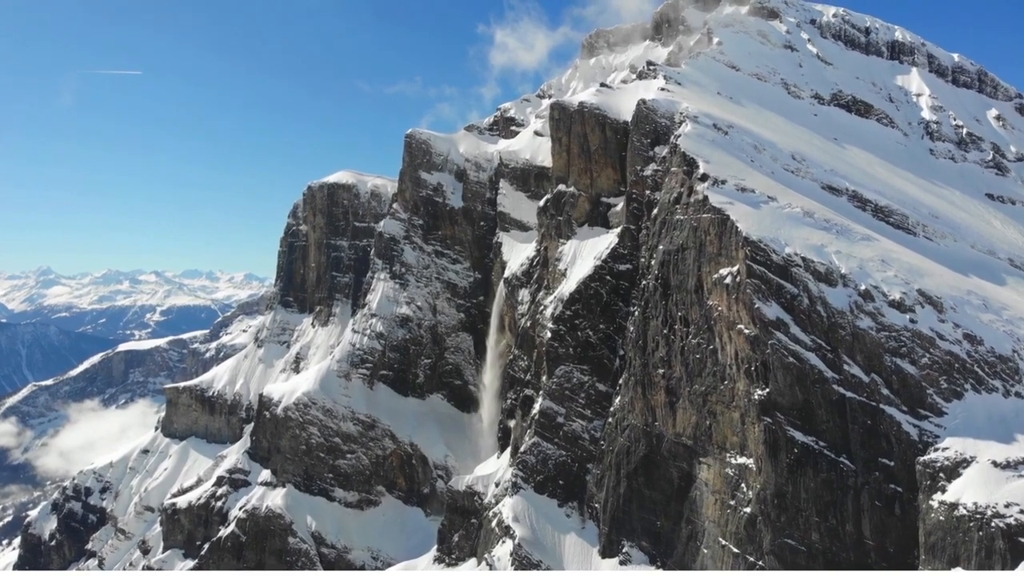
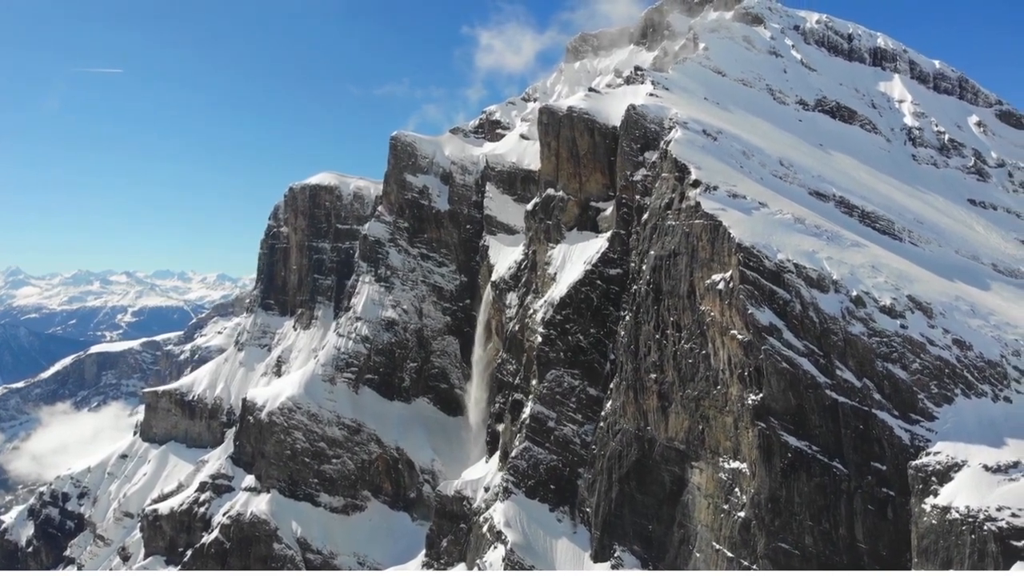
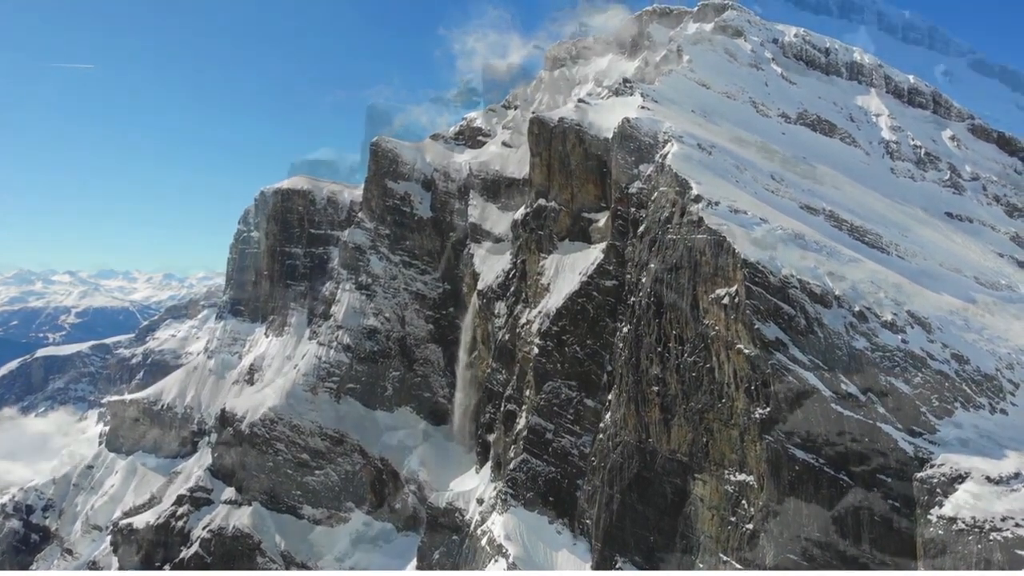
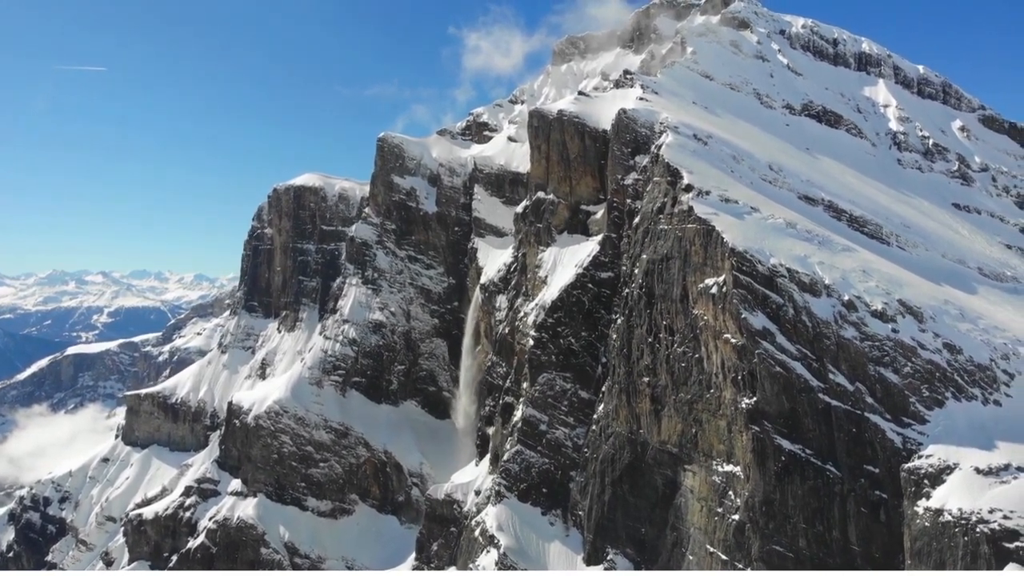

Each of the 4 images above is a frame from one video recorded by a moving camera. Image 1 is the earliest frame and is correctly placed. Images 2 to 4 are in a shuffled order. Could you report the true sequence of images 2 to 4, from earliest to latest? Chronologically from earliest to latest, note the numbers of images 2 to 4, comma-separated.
2, 4, 3
